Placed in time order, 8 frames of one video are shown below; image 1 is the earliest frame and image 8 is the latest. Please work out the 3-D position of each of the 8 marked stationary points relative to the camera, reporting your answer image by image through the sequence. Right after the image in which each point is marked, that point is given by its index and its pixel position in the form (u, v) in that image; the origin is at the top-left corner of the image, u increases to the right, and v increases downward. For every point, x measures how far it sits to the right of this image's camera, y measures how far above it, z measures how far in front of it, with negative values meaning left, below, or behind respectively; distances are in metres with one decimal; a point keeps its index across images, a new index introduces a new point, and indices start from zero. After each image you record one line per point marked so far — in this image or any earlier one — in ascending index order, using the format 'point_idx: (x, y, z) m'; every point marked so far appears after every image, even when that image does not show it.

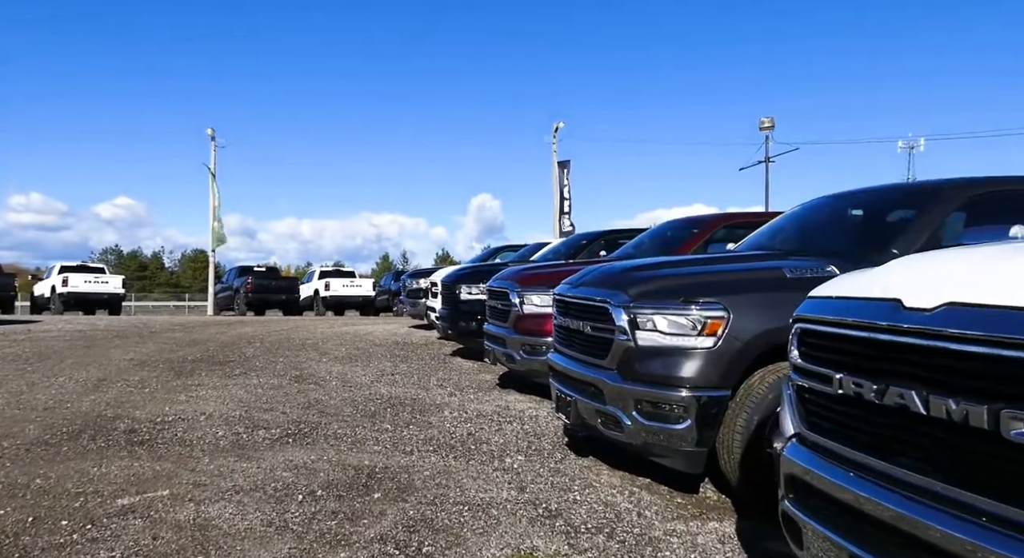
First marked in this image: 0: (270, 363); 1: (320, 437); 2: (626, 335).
0: (-3.2, -1.1, +9.9) m
1: (-1.4, -1.1, +5.4) m
2: (+0.6, -0.3, +4.2) m
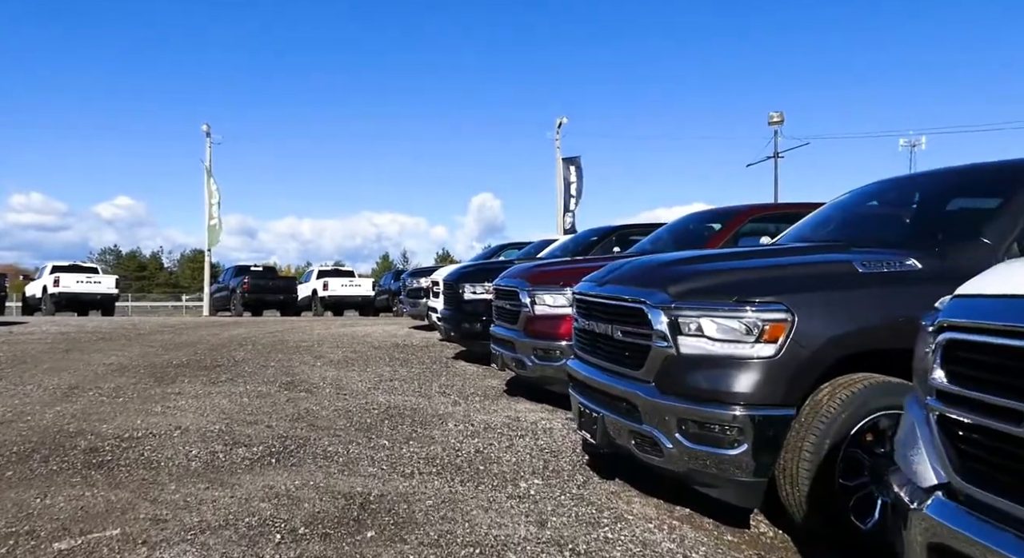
0: (-3.1, -1.1, +9.2) m
1: (-1.3, -1.1, +4.8) m
2: (+0.7, -0.3, +3.5) m
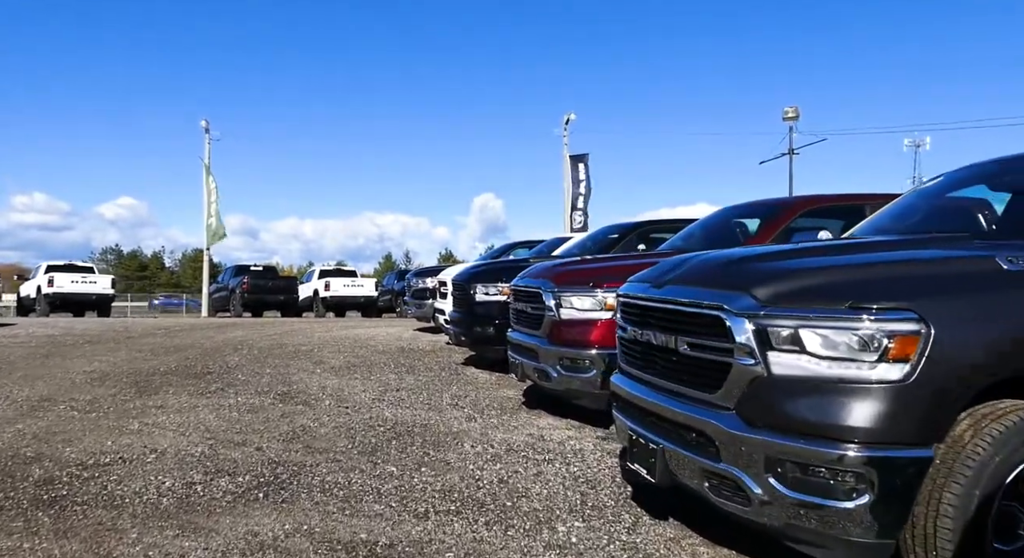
0: (-2.9, -1.1, +8.5) m
1: (-1.1, -1.1, +4.0) m
2: (+0.9, -0.3, +2.8) m
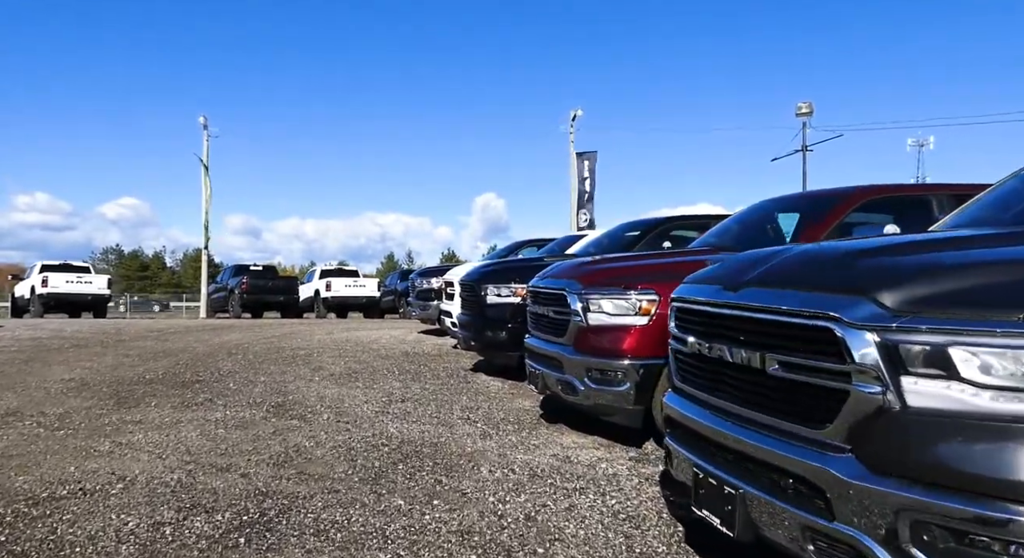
0: (-2.7, -1.1, +7.8) m
1: (-1.0, -1.1, +3.4) m
2: (+1.0, -0.3, +2.1) m
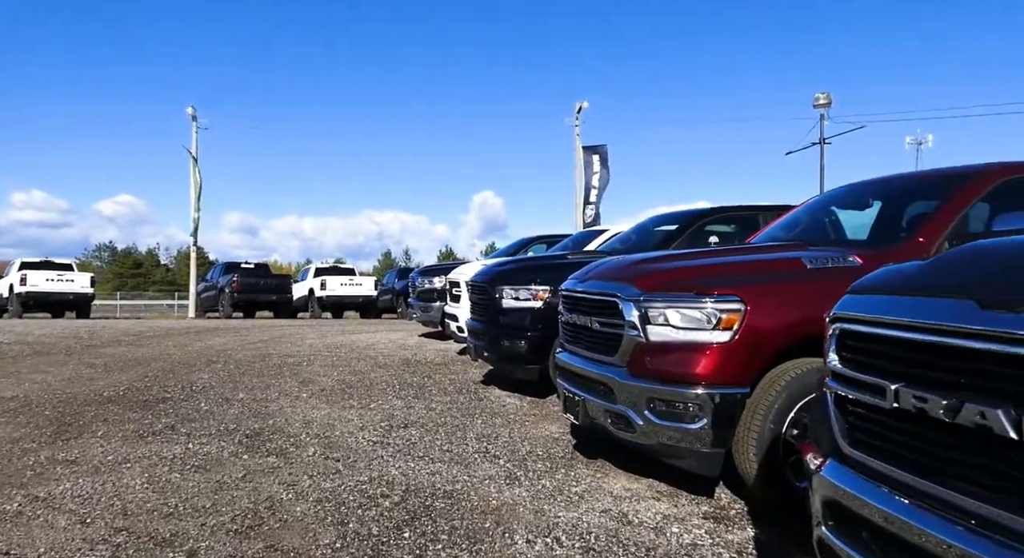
0: (-2.6, -1.1, +6.6) m
1: (-0.8, -1.1, +2.2) m
2: (+1.2, -0.3, +0.9) m
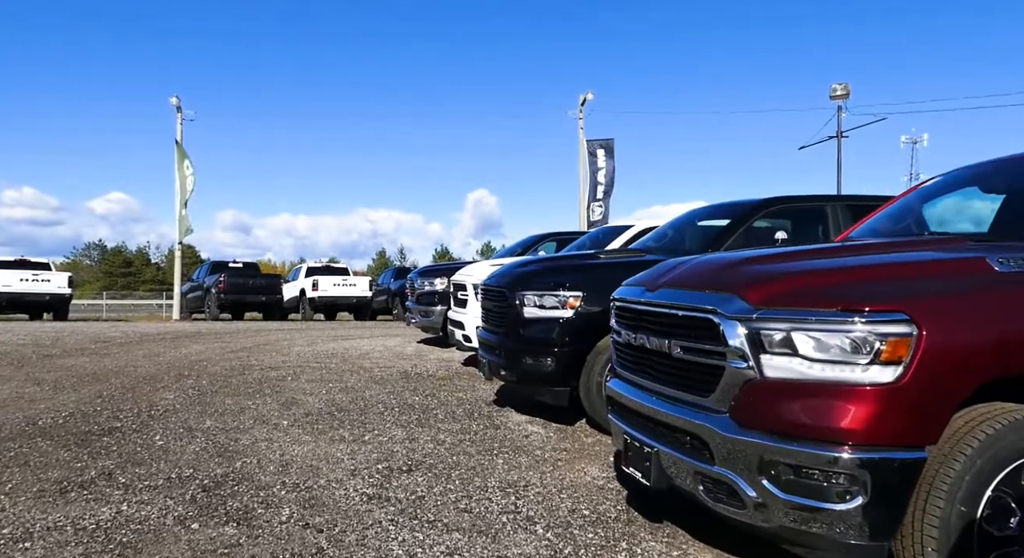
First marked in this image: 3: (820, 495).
0: (-2.4, -1.1, +5.4) m
1: (-0.6, -1.2, +1.0) m
2: (+1.5, -0.4, -0.3) m
3: (+1.1, -0.7, +2.6) m
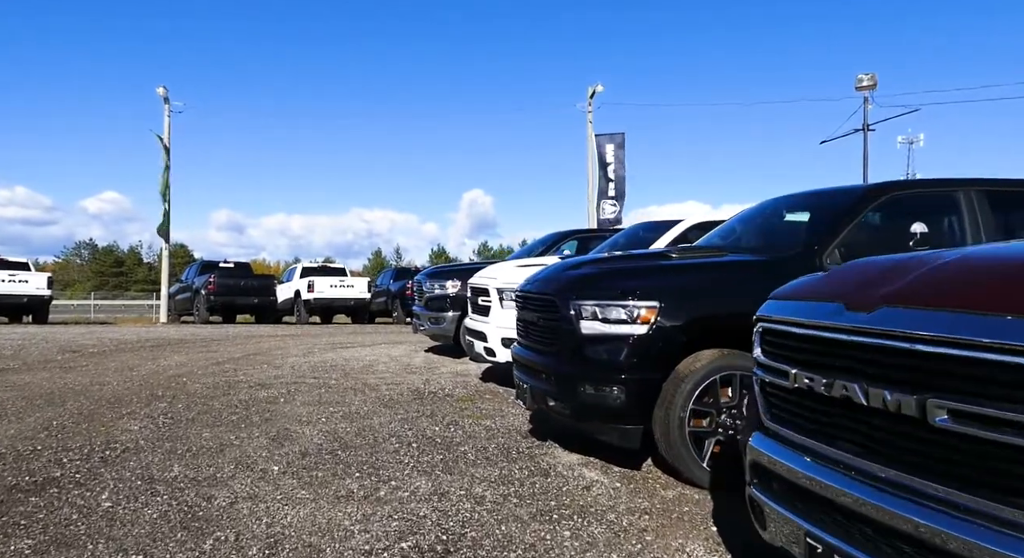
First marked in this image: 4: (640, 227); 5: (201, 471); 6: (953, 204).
0: (-2.0, -1.2, +4.1) m
1: (-0.2, -1.2, -0.3) m
2: (+1.8, -0.4, -1.6) m
3: (+1.4, -0.8, +1.3) m
4: (+1.5, +0.6, +9.6) m
5: (-1.9, -1.2, +4.6) m
6: (+3.0, +0.5, +5.6) m
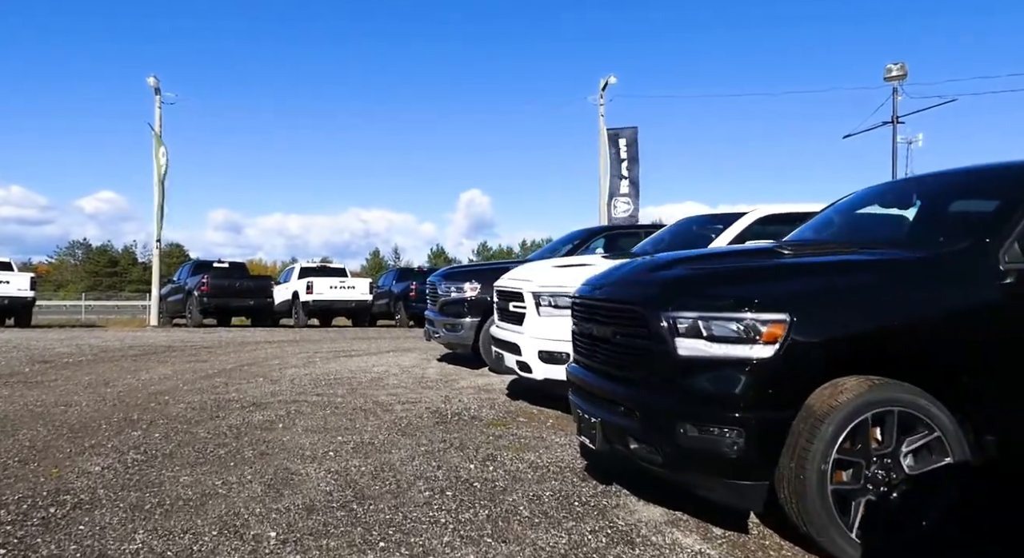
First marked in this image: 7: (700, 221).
0: (-1.7, -1.2, +2.9) m
1: (+0.2, -1.2, -1.5) m
2: (+2.2, -0.4, -2.7) m
3: (+1.8, -0.8, +0.2) m
4: (+1.9, +0.6, +8.4) m
5: (-1.6, -1.2, +3.4) m
6: (+3.3, +0.5, +4.5) m
7: (+1.9, +0.6, +8.4) m
